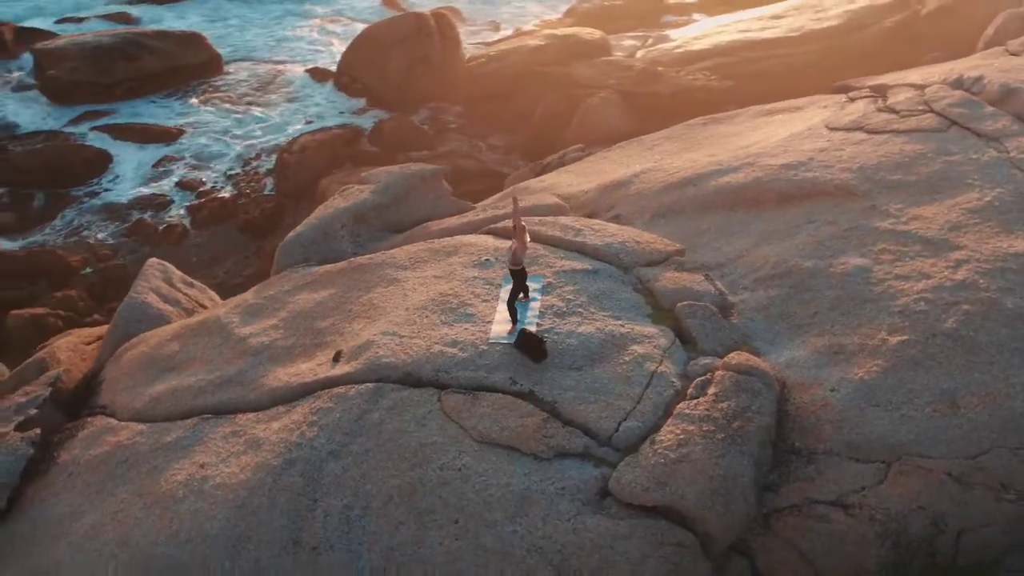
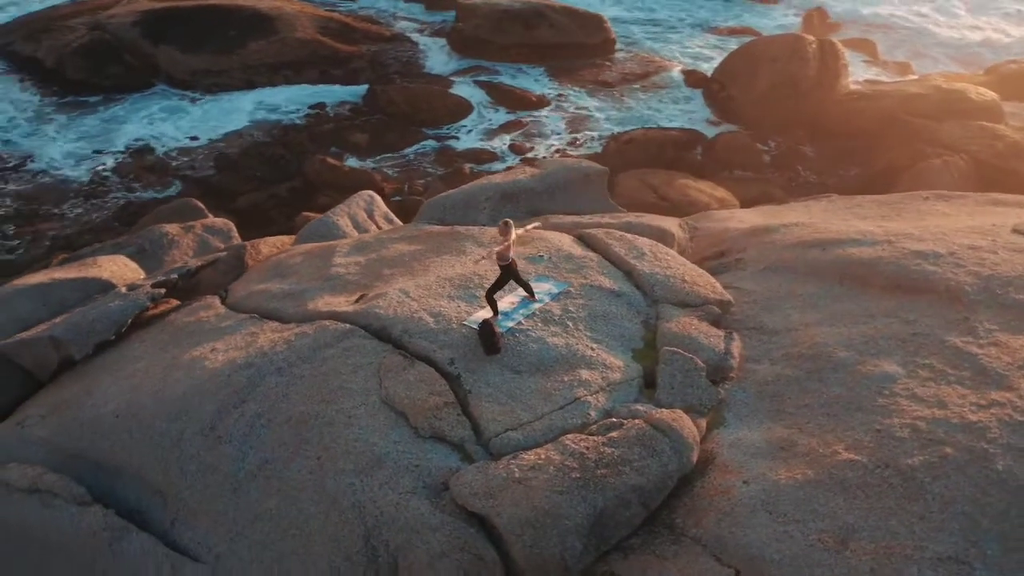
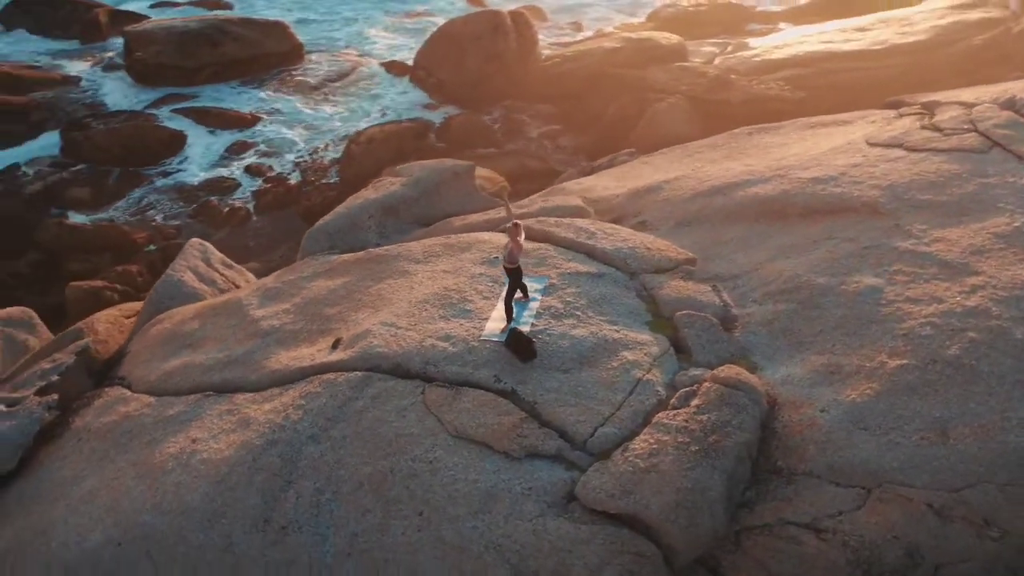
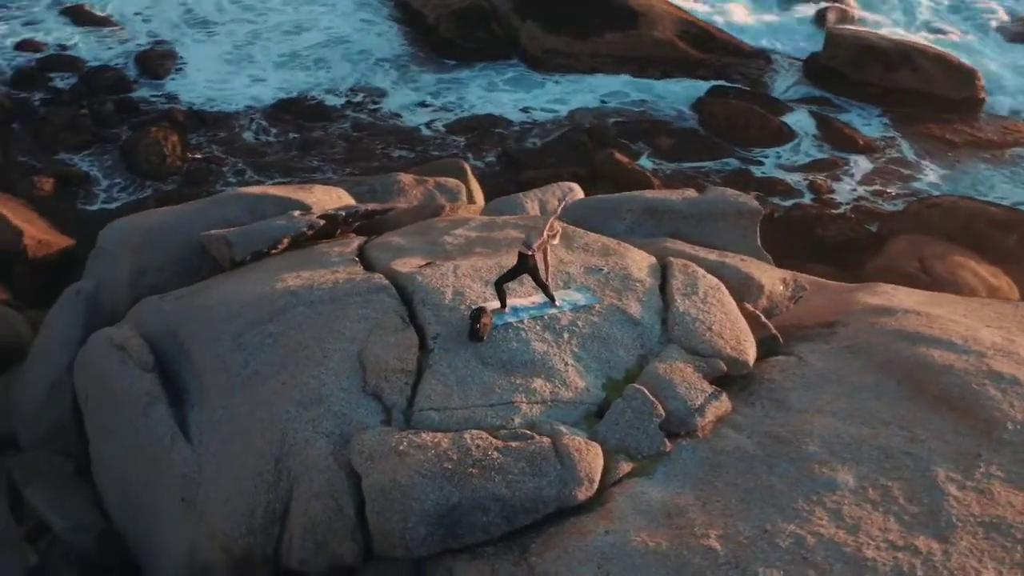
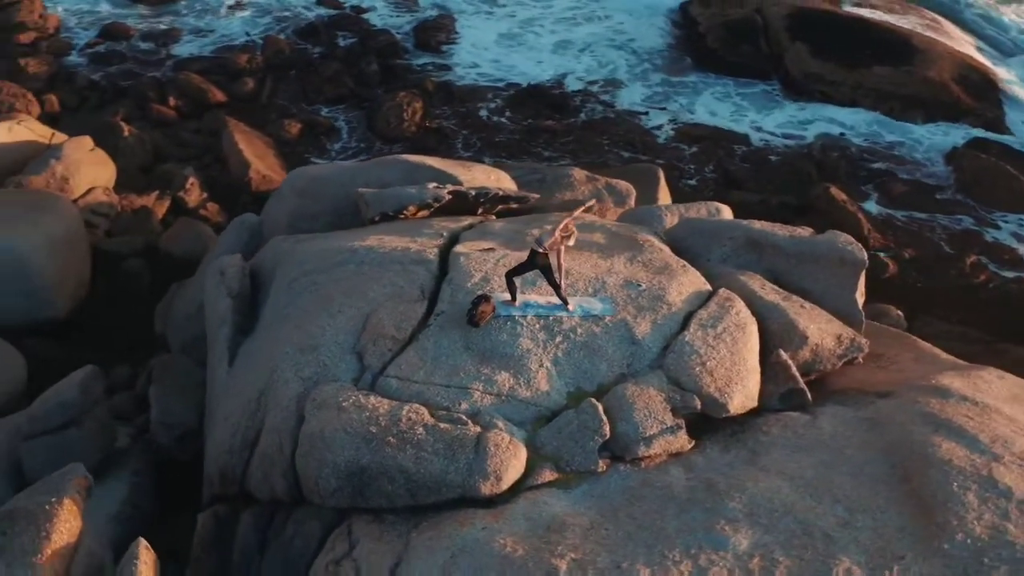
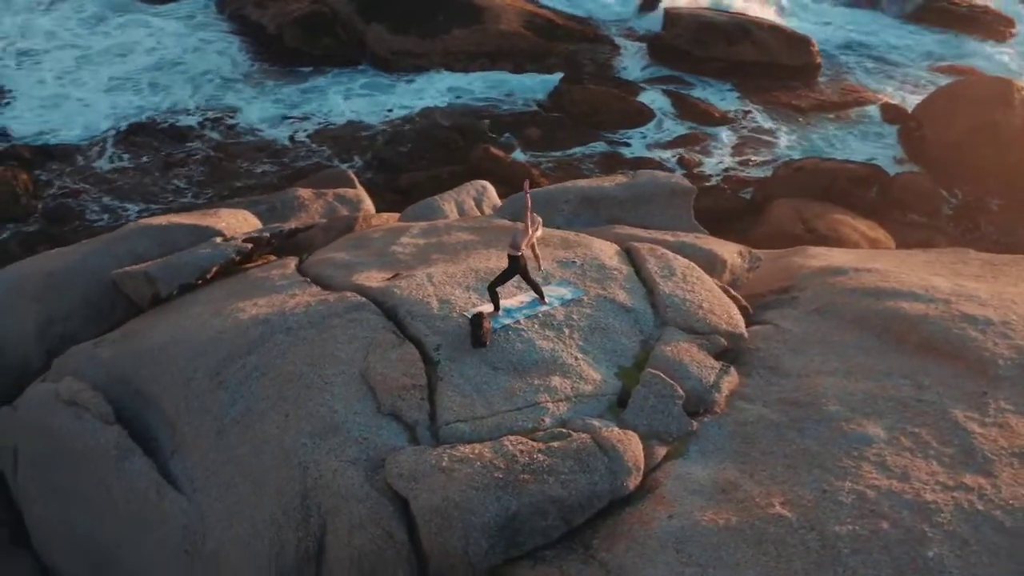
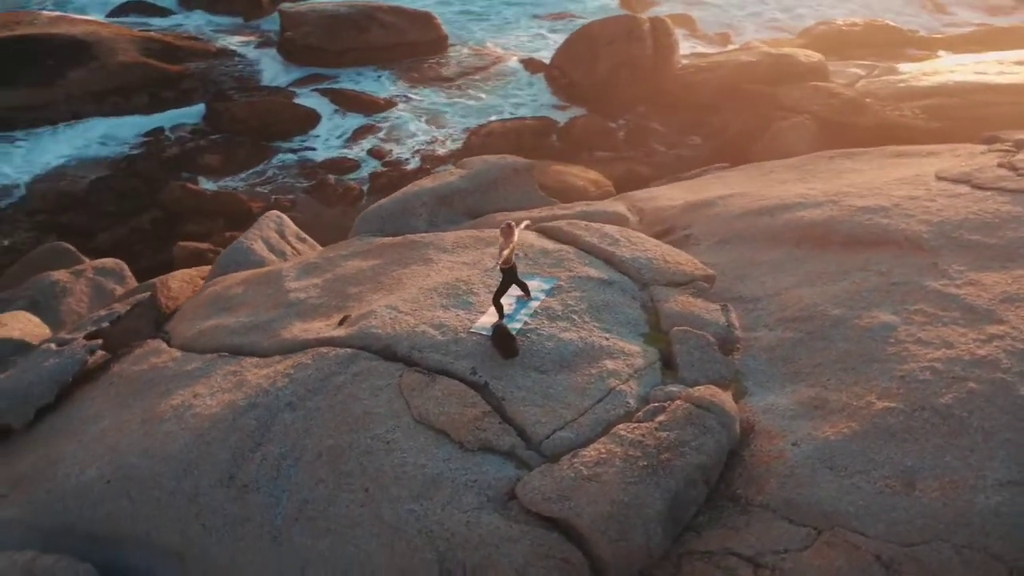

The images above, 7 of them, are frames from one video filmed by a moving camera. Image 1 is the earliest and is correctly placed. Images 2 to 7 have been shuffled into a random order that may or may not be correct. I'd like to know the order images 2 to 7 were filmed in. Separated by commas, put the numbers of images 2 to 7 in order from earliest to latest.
3, 7, 2, 6, 4, 5
